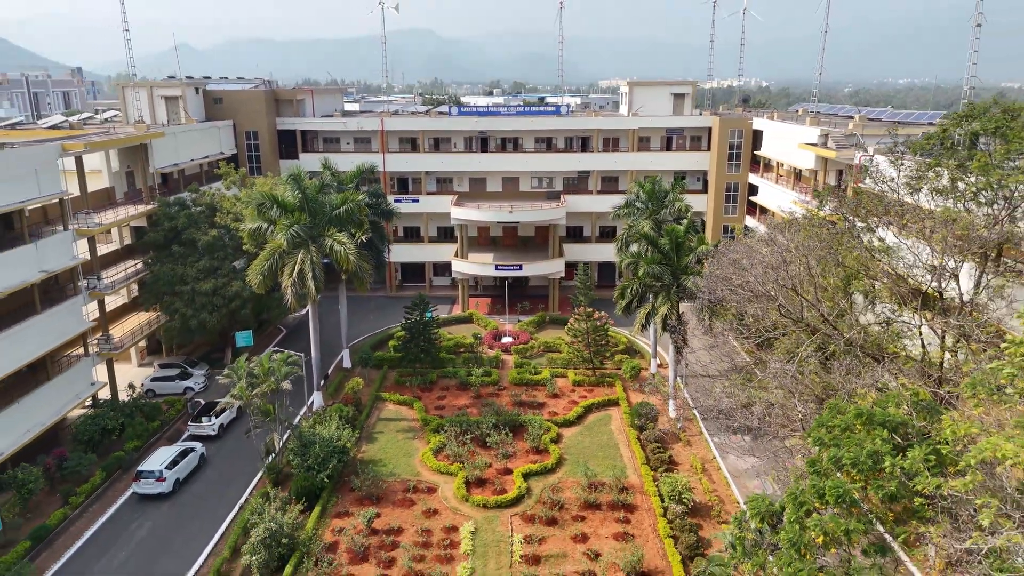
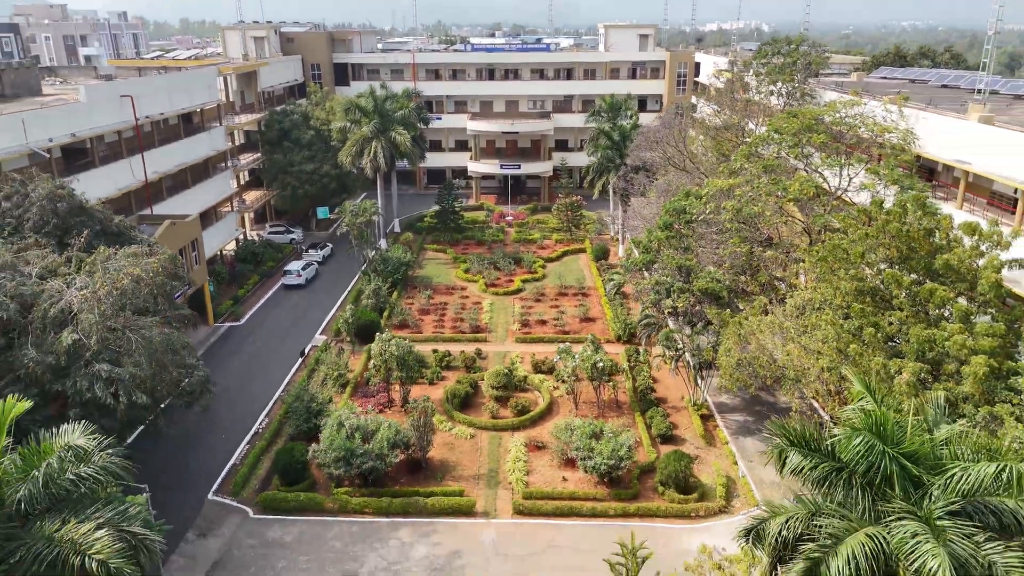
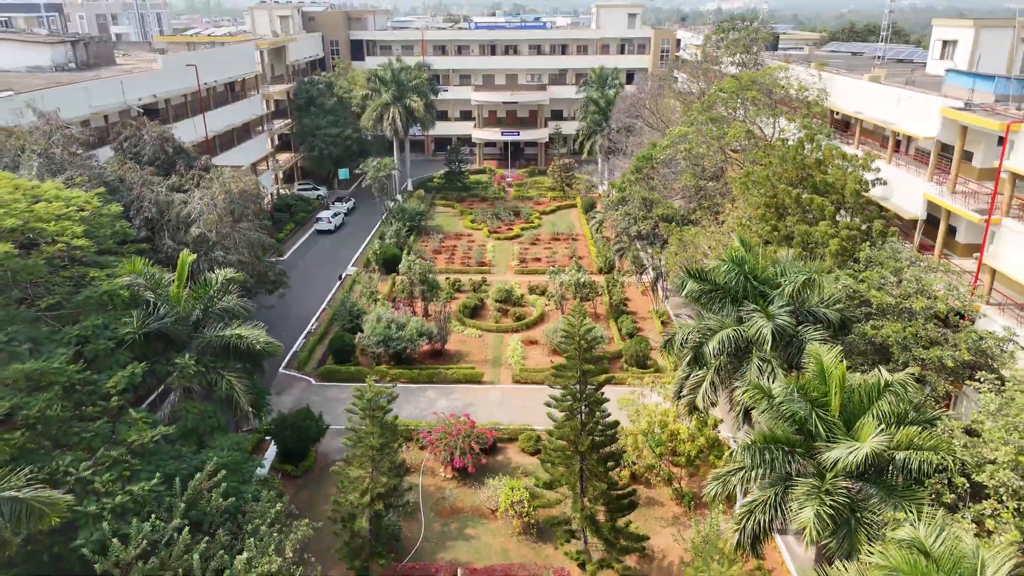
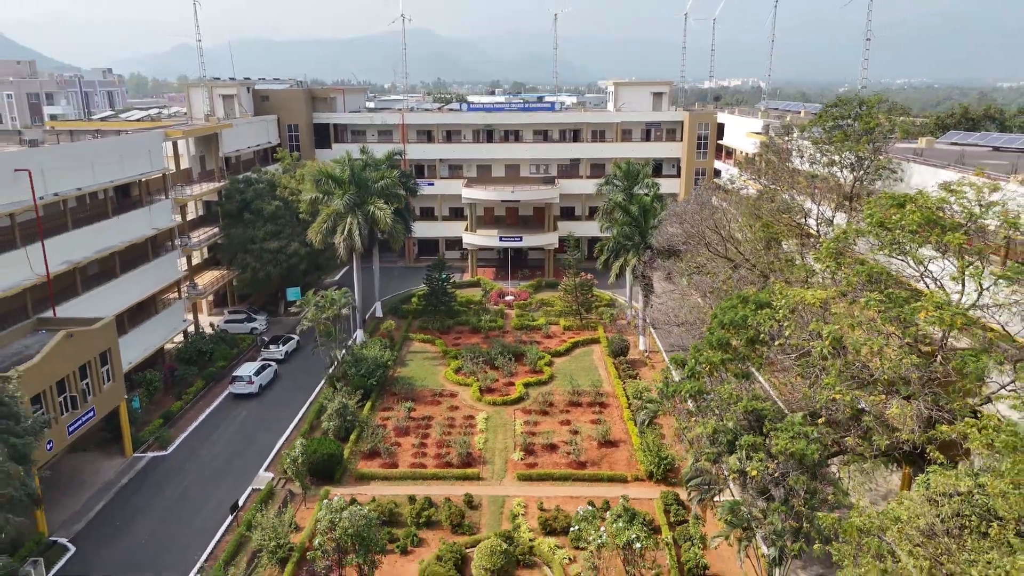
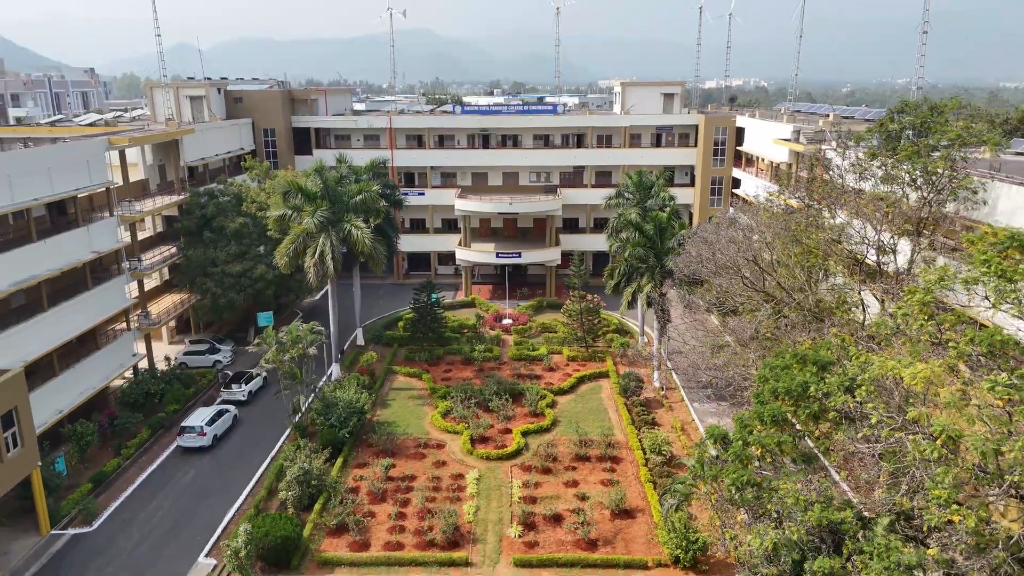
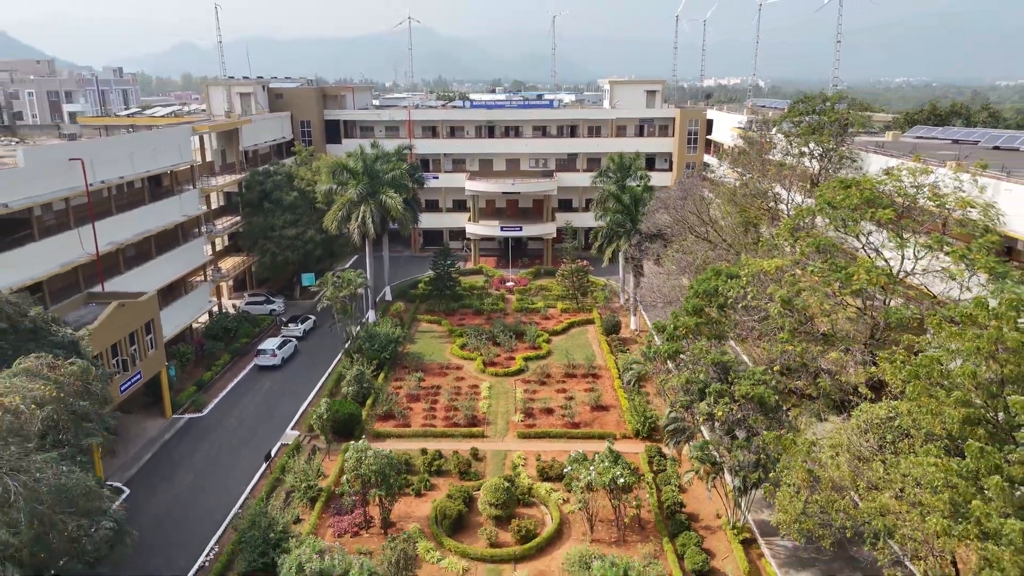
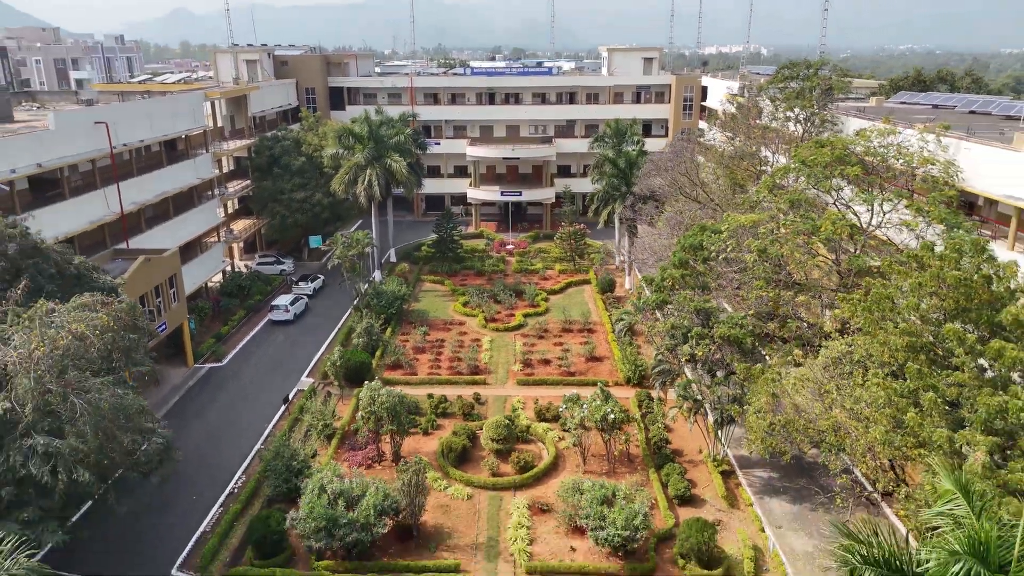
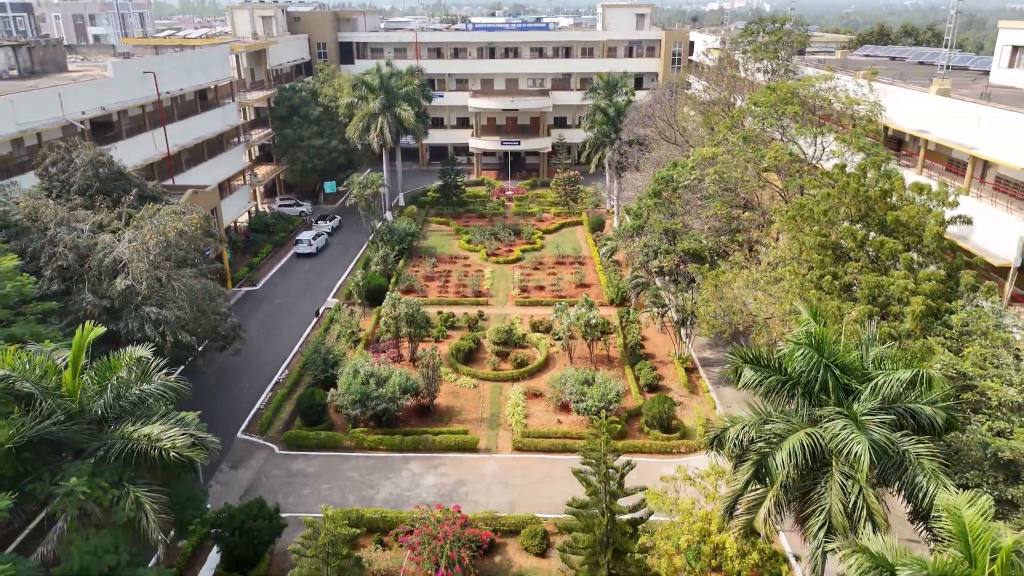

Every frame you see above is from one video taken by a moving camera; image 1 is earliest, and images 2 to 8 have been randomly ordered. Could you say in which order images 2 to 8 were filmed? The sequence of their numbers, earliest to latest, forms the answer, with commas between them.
5, 4, 6, 7, 2, 8, 3
